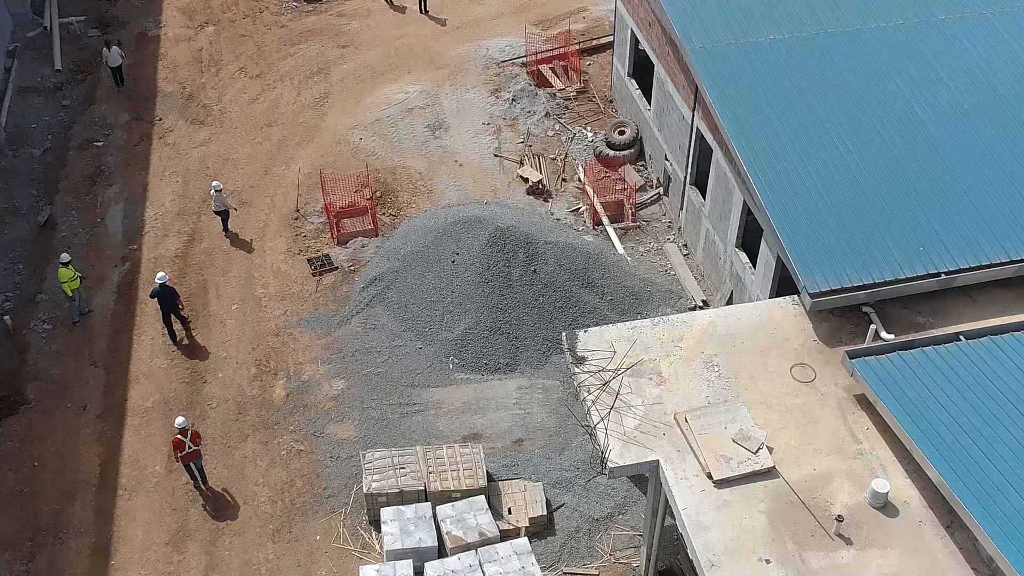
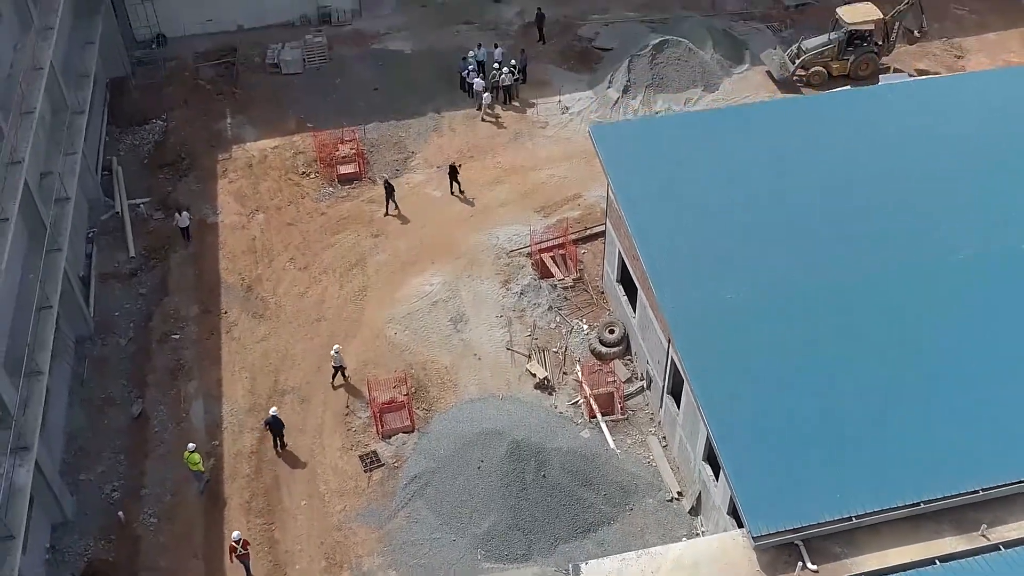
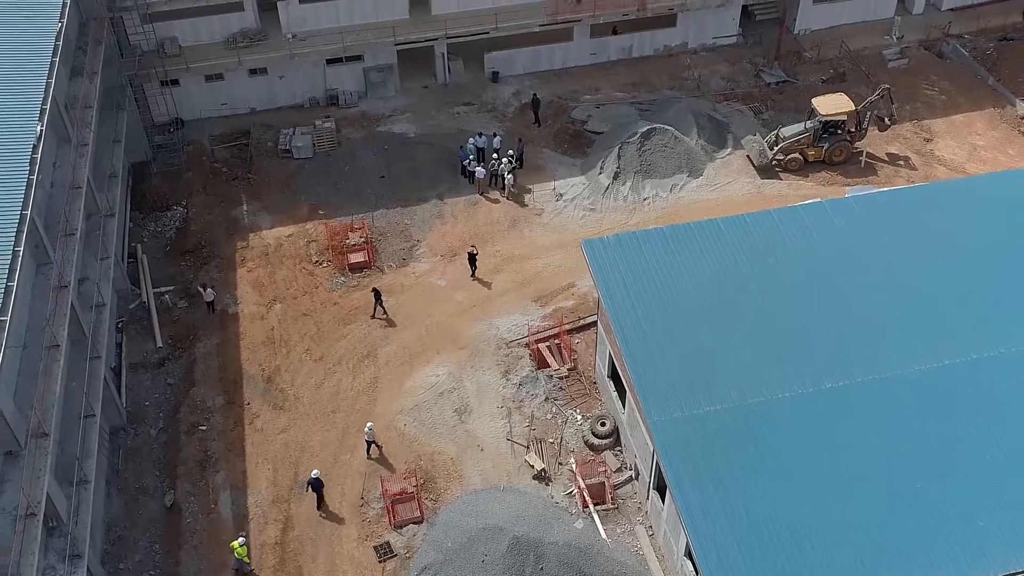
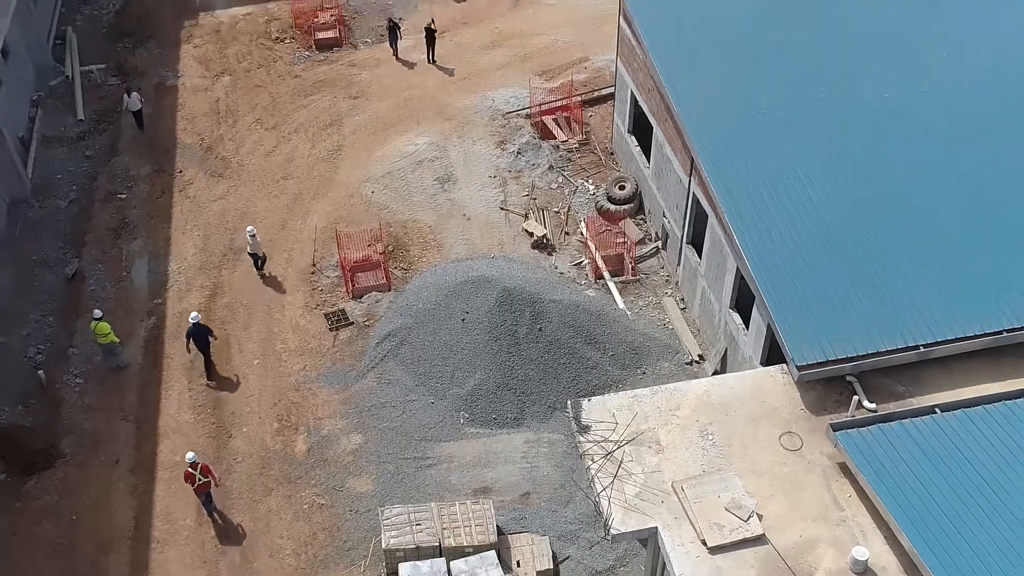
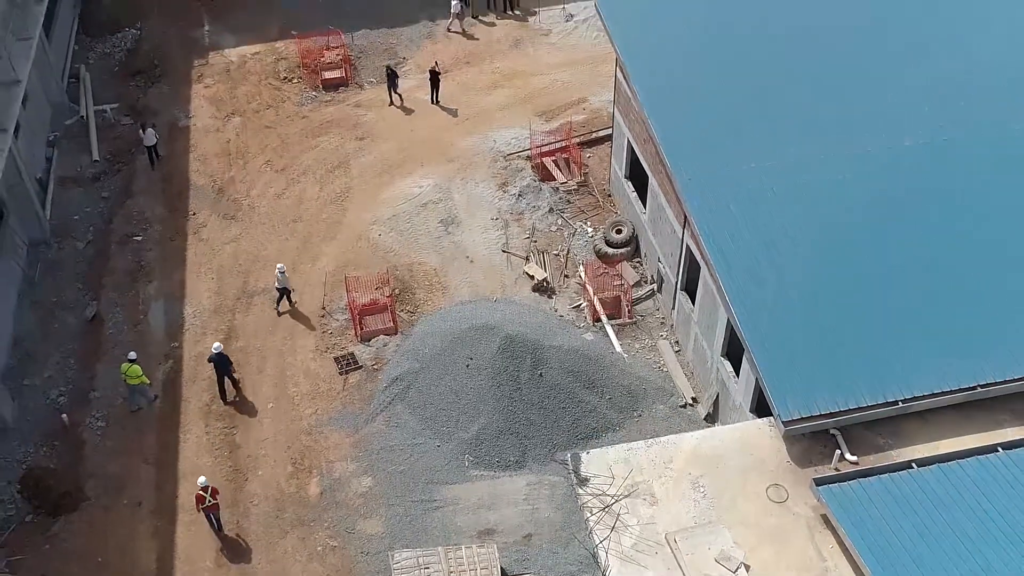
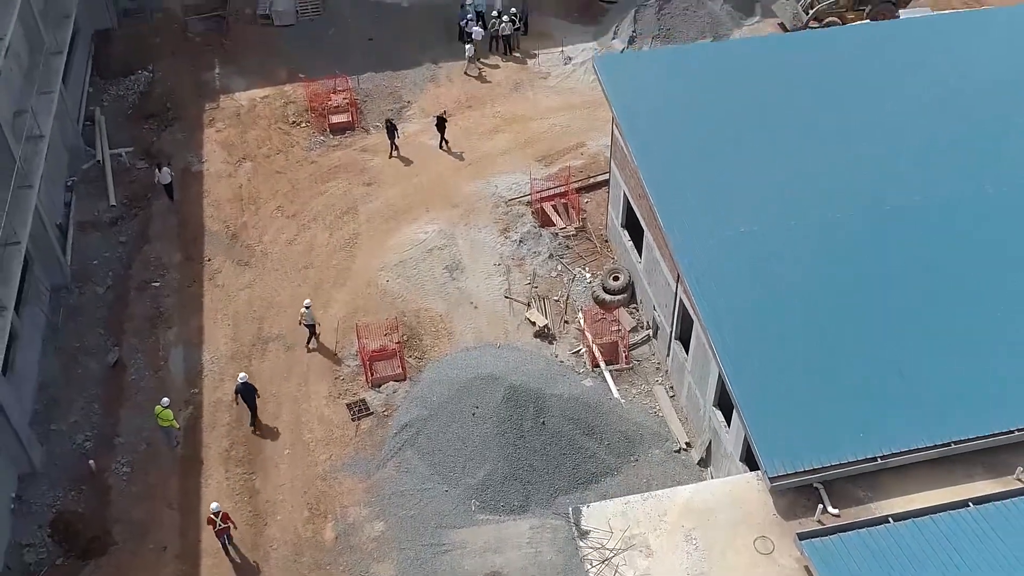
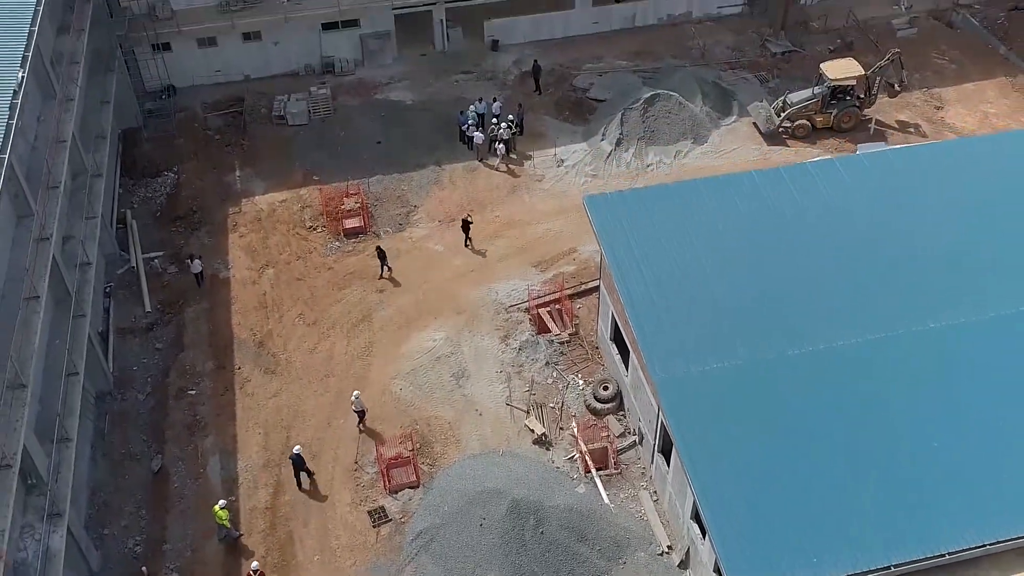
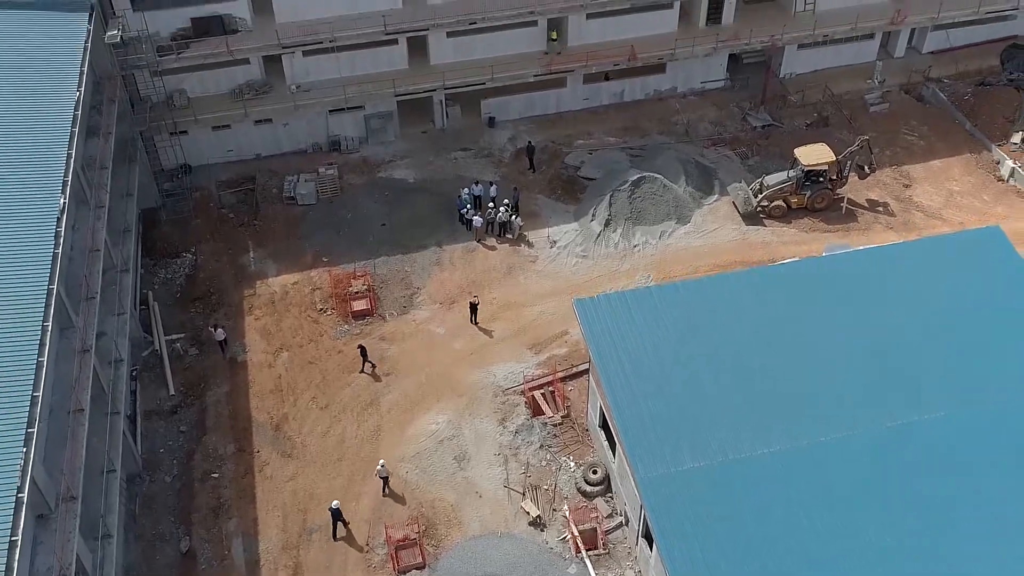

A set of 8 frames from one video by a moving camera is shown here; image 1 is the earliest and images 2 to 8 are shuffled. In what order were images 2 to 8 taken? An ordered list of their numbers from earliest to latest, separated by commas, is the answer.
4, 5, 6, 2, 7, 3, 8
